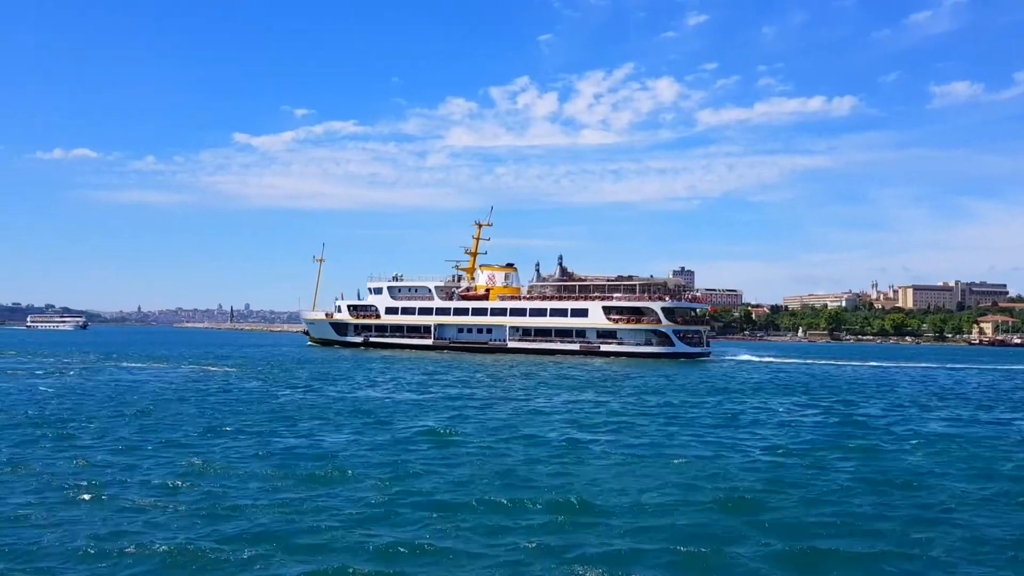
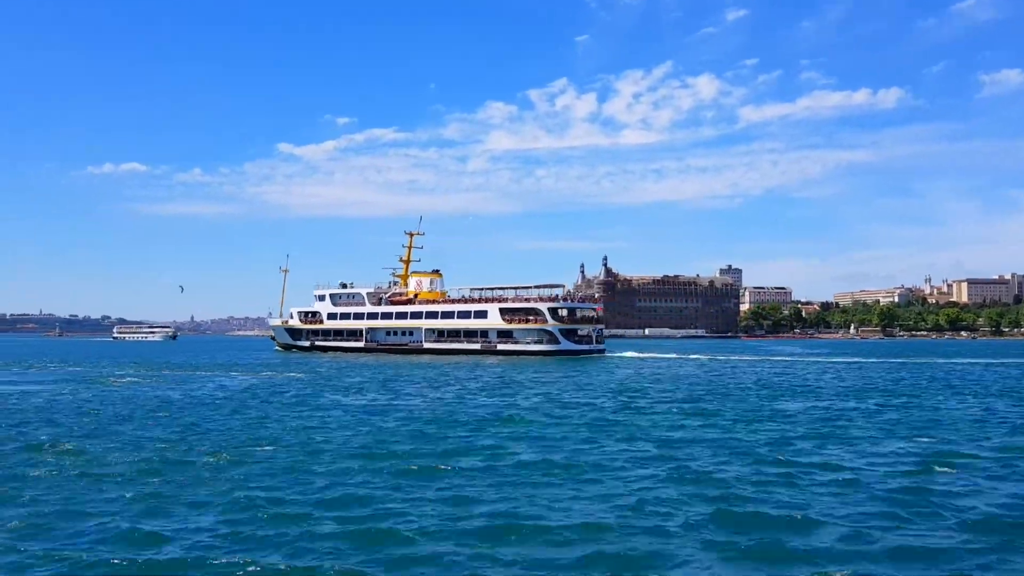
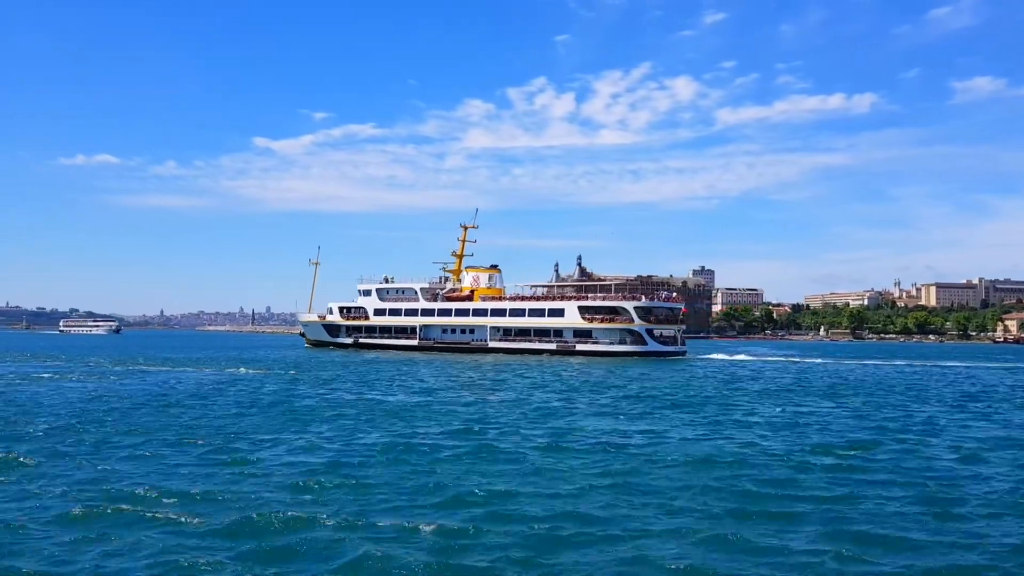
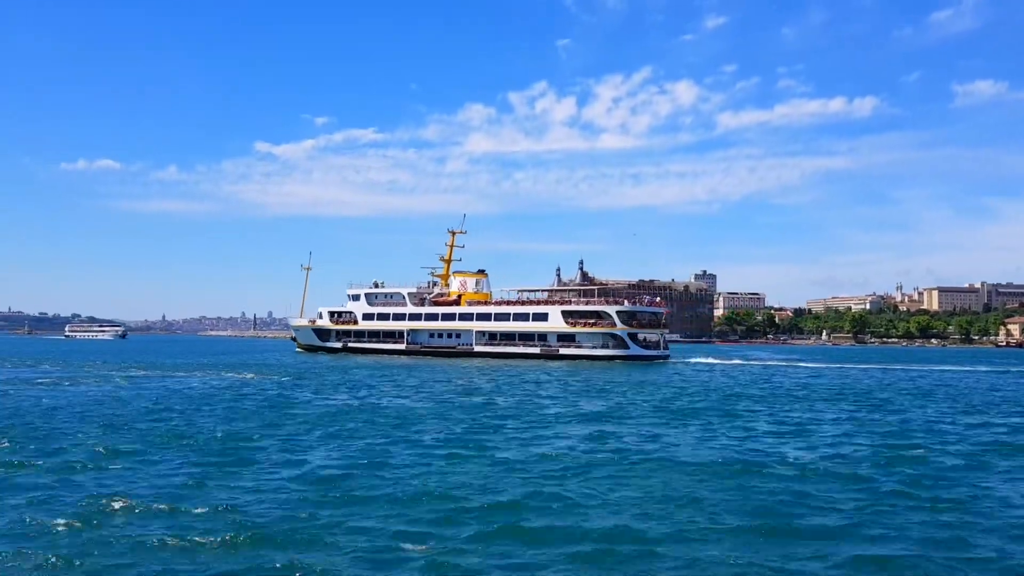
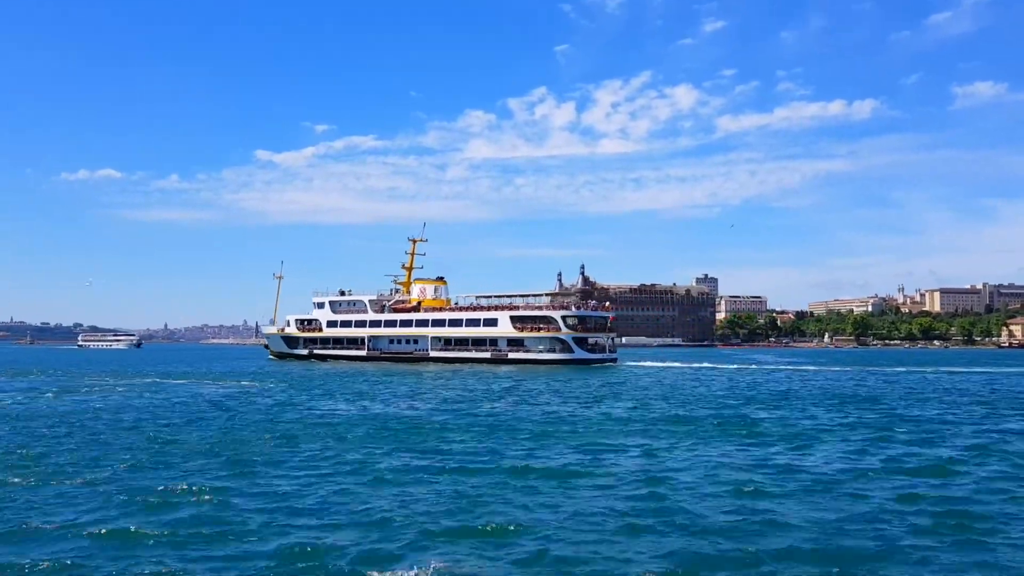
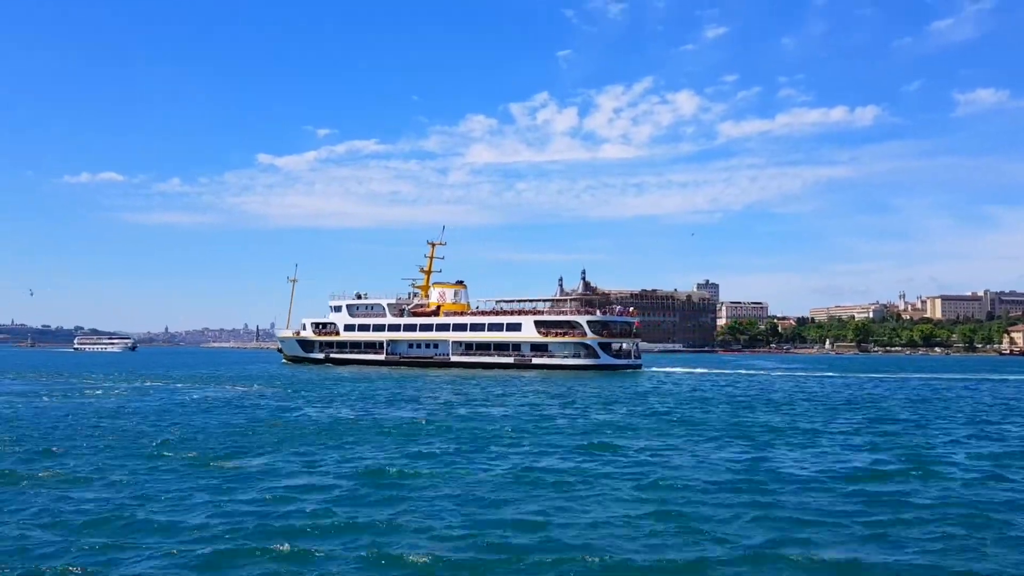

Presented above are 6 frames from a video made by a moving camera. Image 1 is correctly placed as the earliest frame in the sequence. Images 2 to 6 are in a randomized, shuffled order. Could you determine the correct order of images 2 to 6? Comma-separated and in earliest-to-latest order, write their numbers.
3, 4, 6, 5, 2
